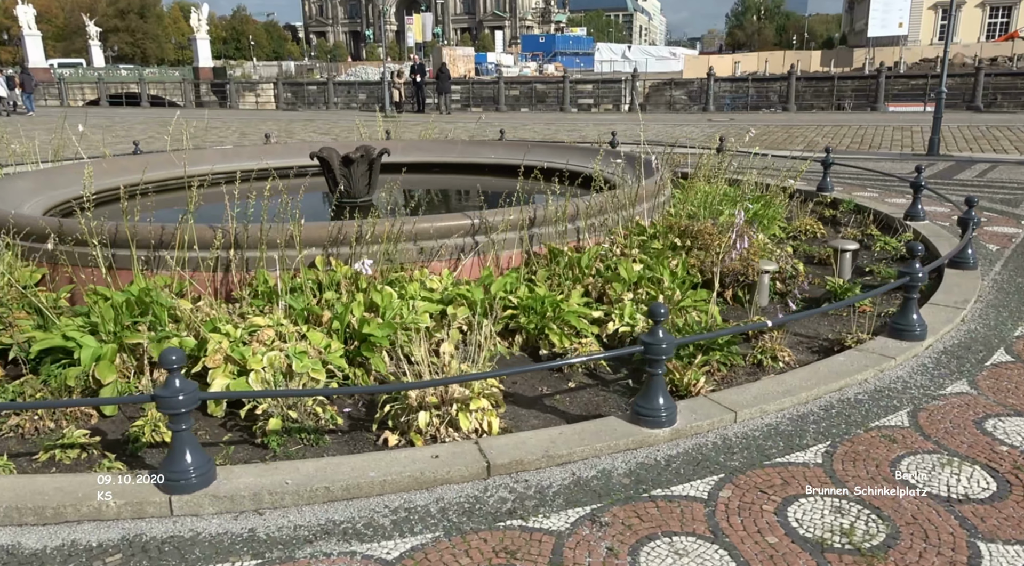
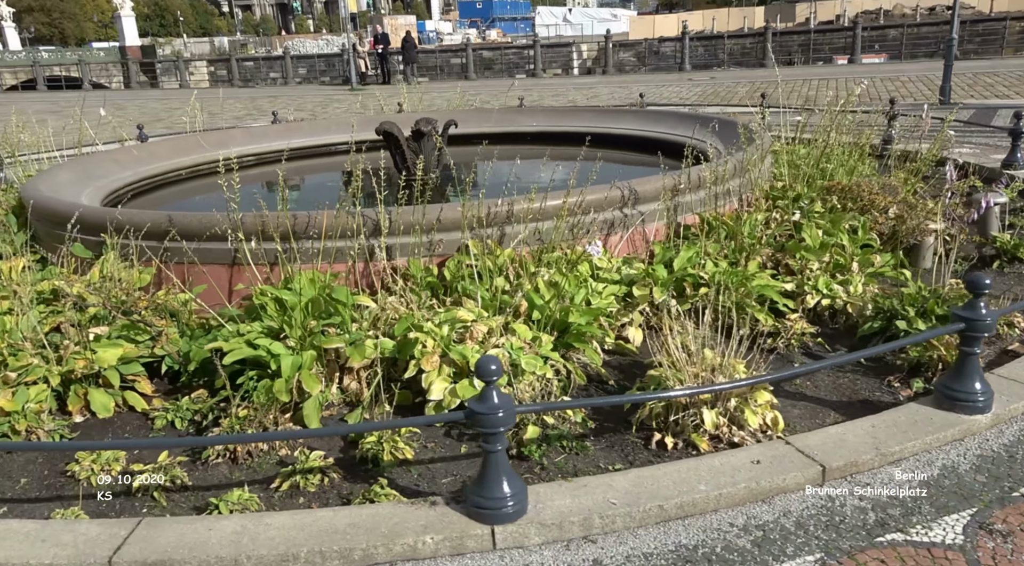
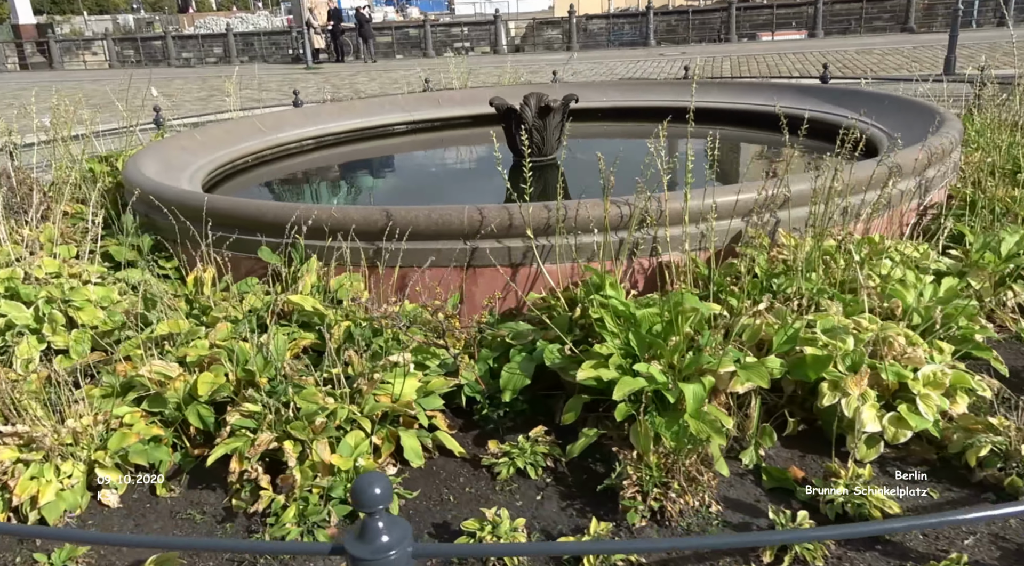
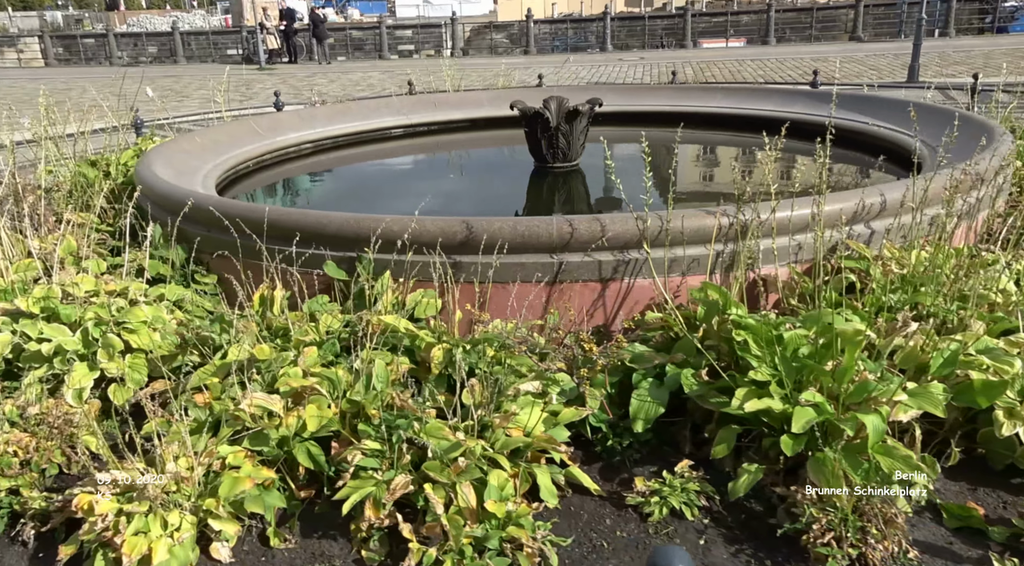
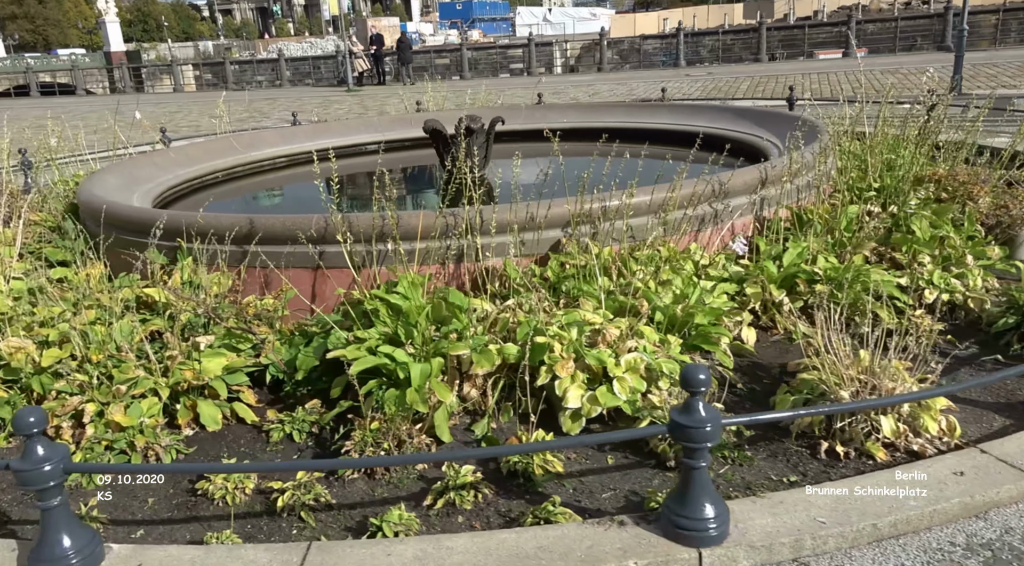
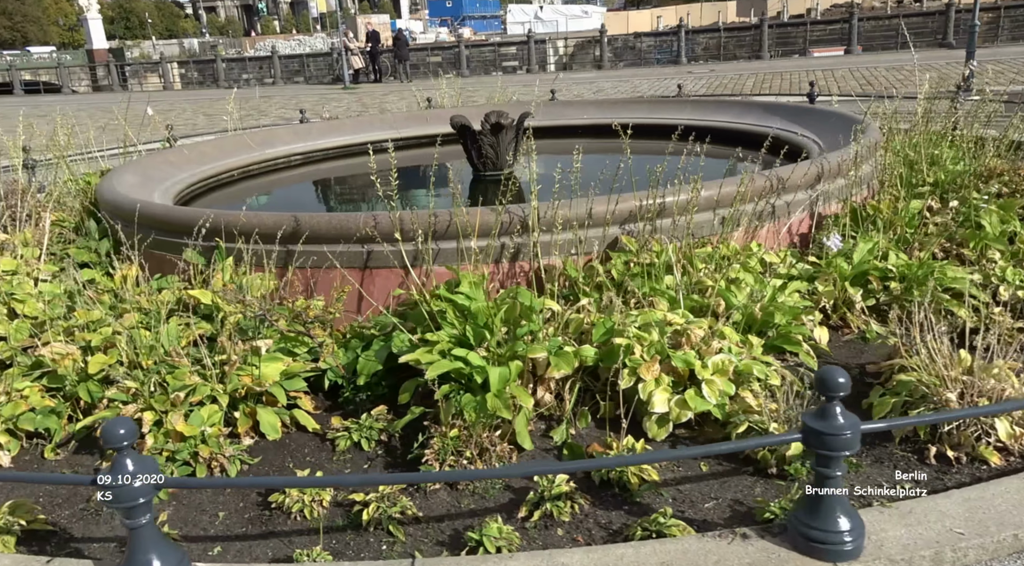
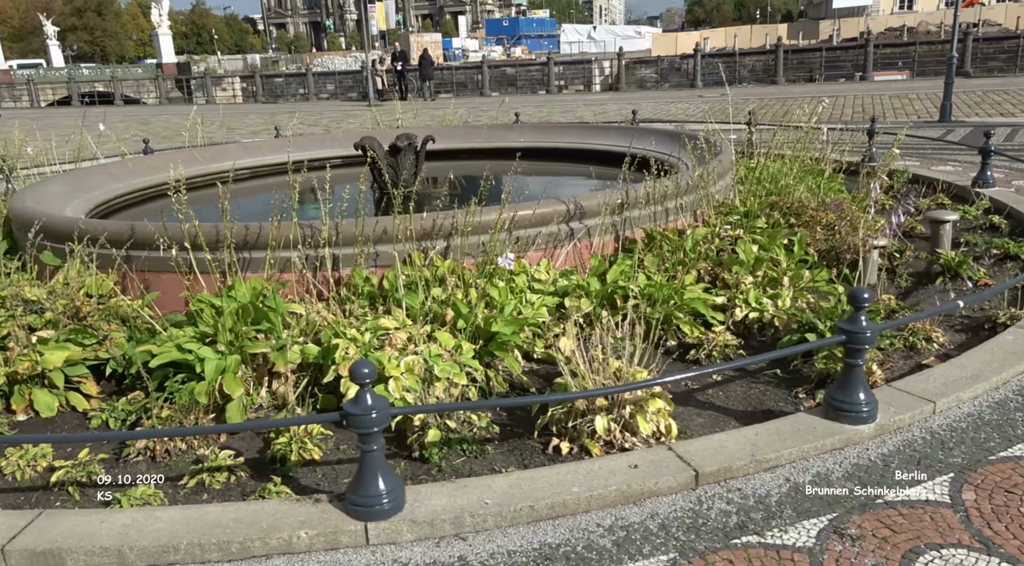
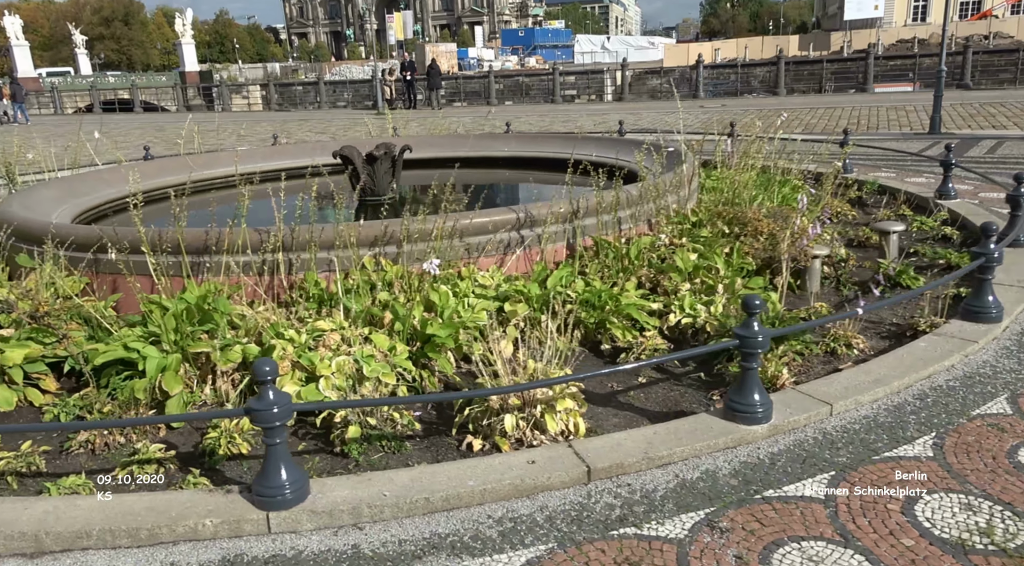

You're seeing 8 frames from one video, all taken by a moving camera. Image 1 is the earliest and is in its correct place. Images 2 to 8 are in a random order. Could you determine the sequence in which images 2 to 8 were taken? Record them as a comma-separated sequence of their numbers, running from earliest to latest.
8, 7, 2, 5, 6, 3, 4
